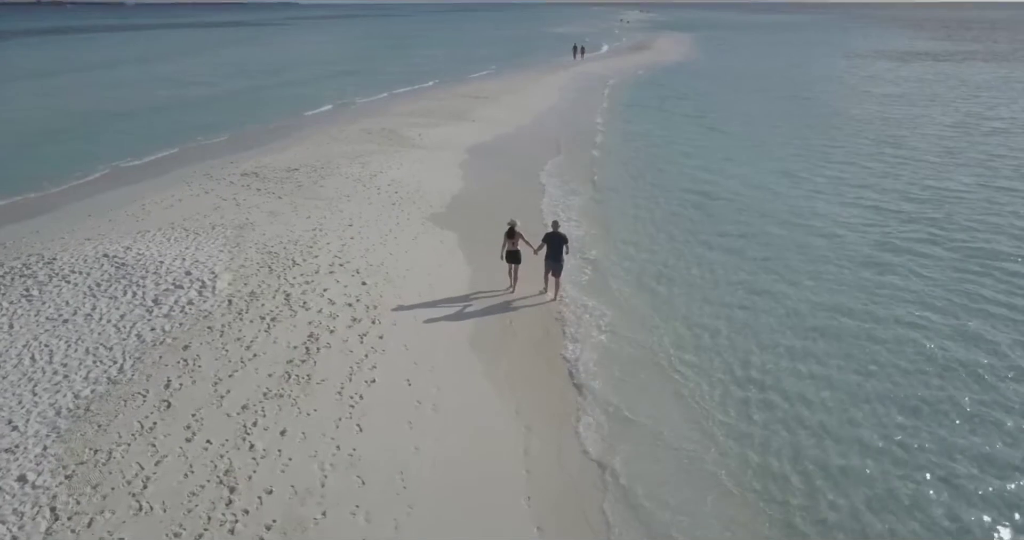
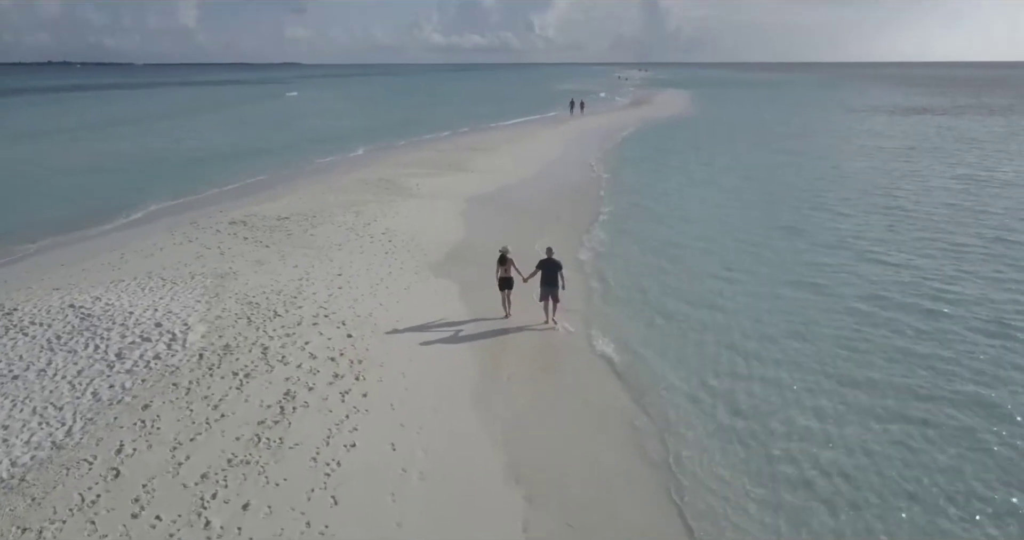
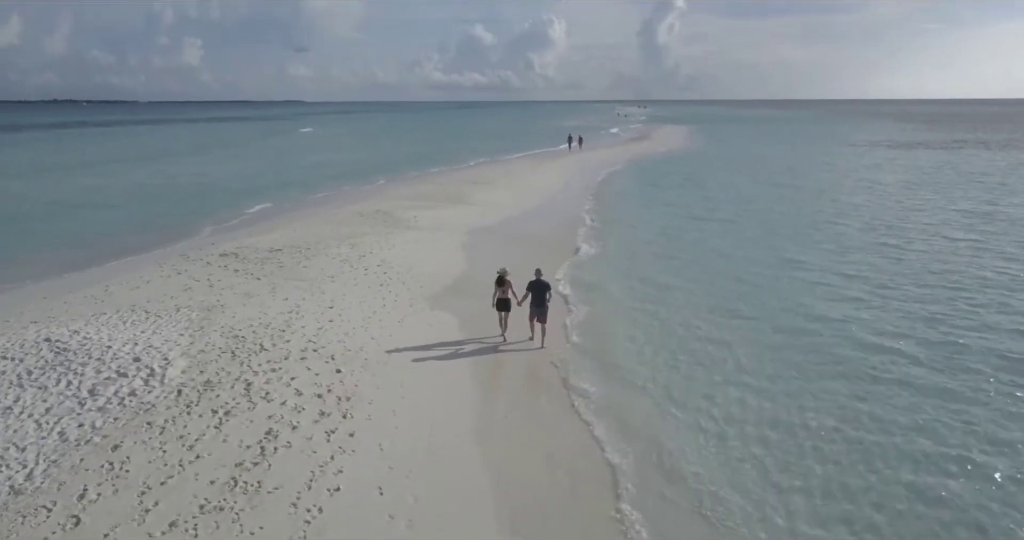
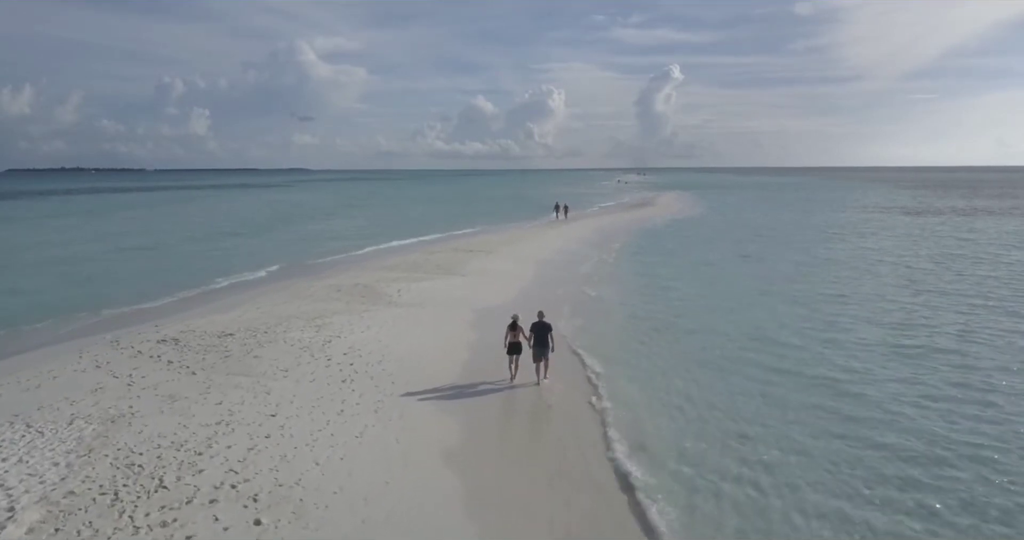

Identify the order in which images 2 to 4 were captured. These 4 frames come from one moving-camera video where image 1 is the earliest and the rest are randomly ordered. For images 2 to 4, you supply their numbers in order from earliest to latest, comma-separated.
2, 3, 4
